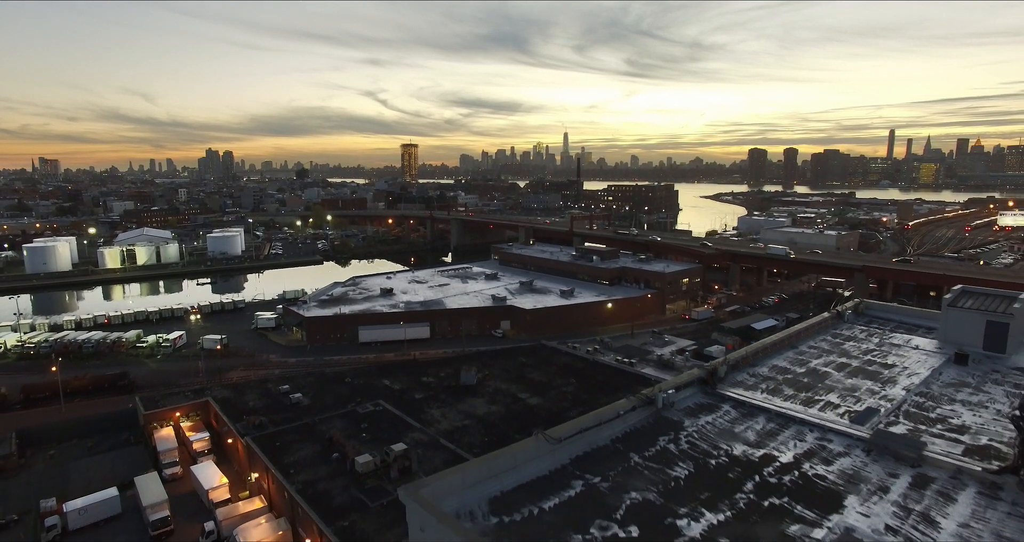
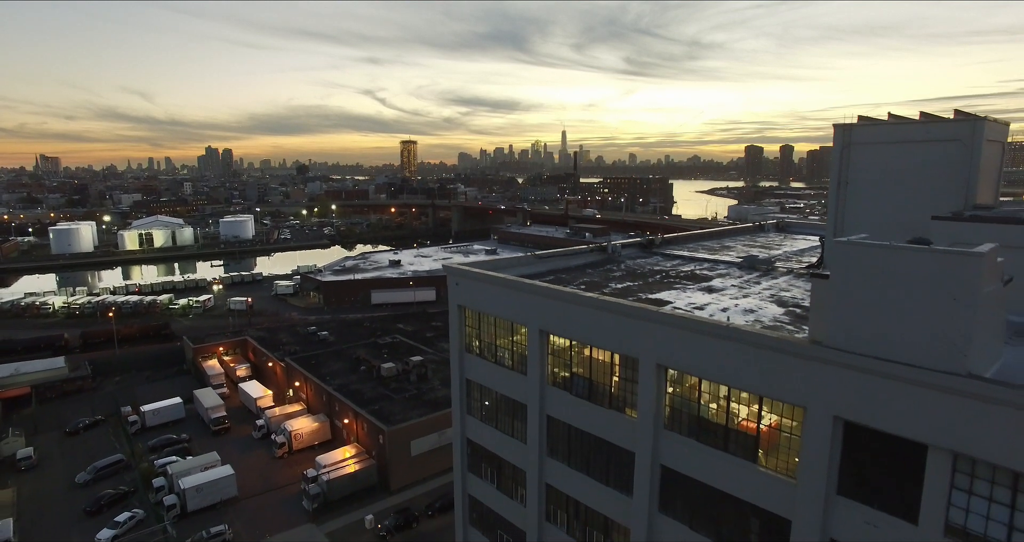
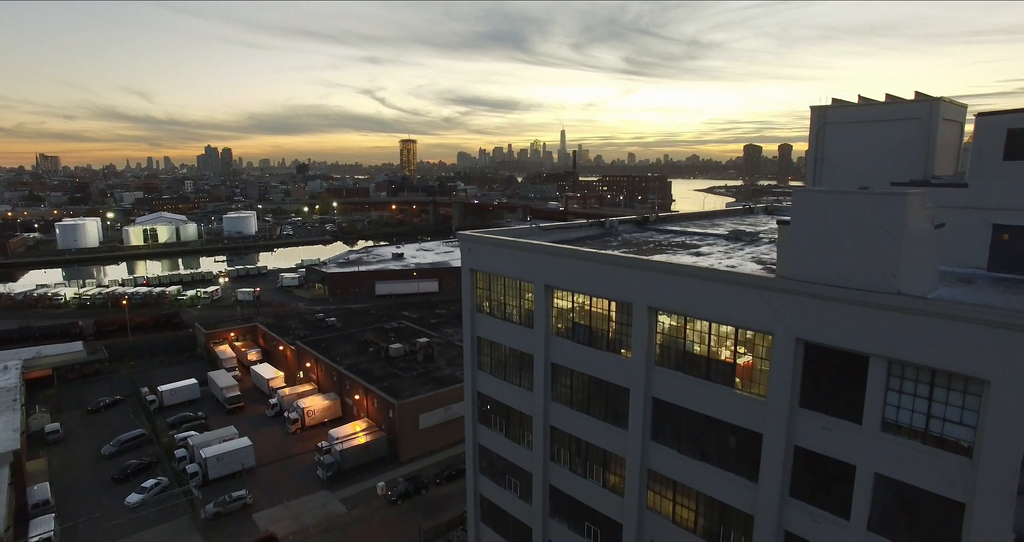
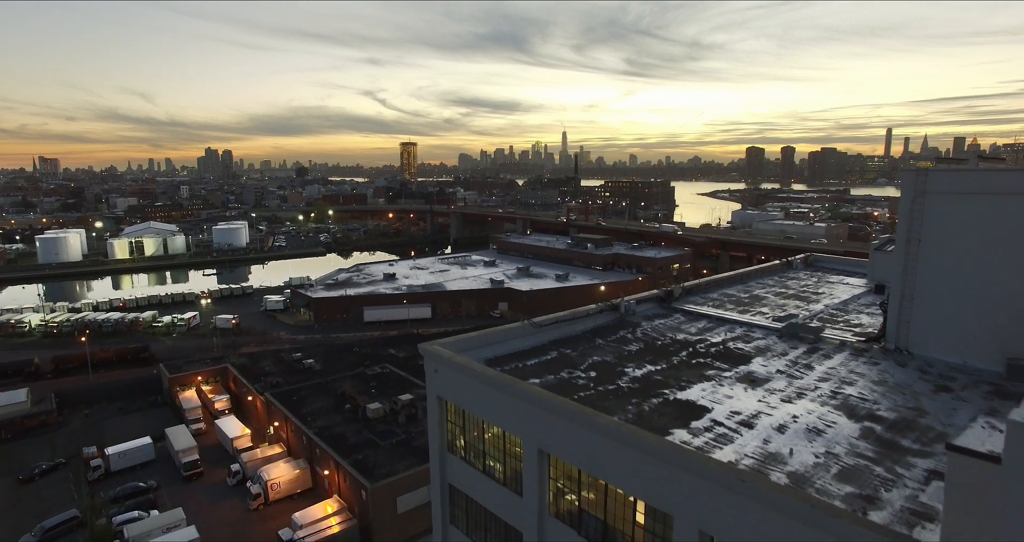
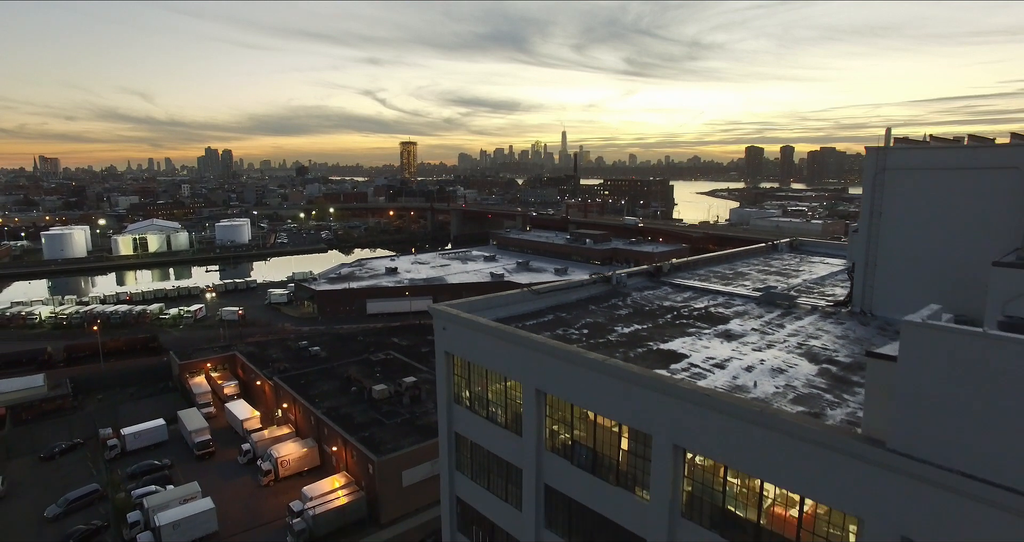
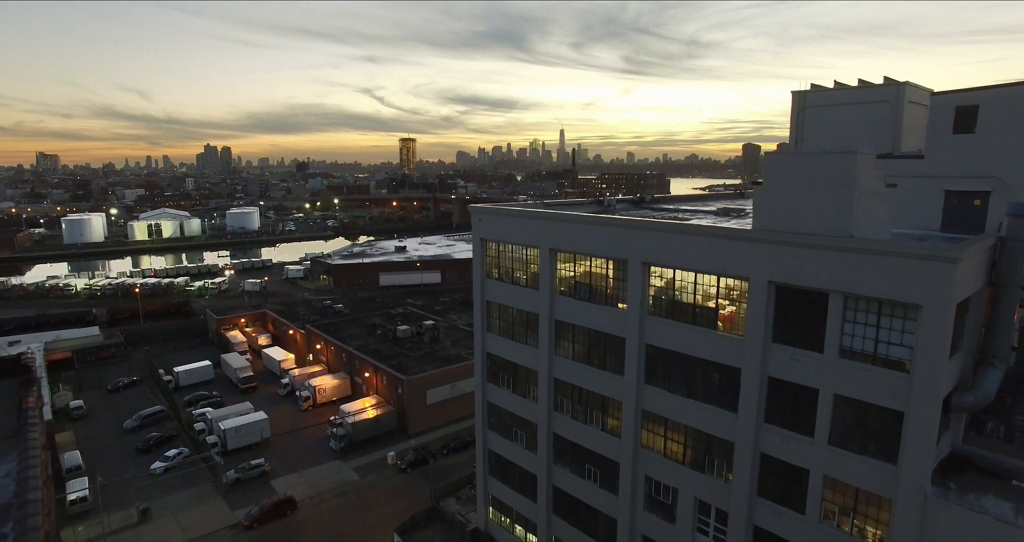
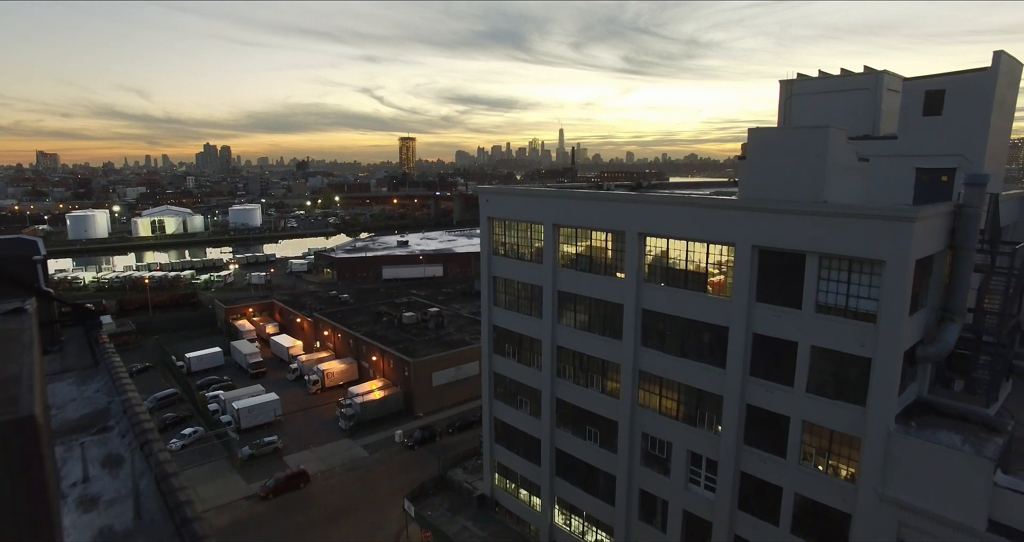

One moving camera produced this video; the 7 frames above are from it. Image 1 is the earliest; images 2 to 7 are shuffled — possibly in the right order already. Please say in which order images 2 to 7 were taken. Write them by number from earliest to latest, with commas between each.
4, 5, 2, 3, 6, 7
